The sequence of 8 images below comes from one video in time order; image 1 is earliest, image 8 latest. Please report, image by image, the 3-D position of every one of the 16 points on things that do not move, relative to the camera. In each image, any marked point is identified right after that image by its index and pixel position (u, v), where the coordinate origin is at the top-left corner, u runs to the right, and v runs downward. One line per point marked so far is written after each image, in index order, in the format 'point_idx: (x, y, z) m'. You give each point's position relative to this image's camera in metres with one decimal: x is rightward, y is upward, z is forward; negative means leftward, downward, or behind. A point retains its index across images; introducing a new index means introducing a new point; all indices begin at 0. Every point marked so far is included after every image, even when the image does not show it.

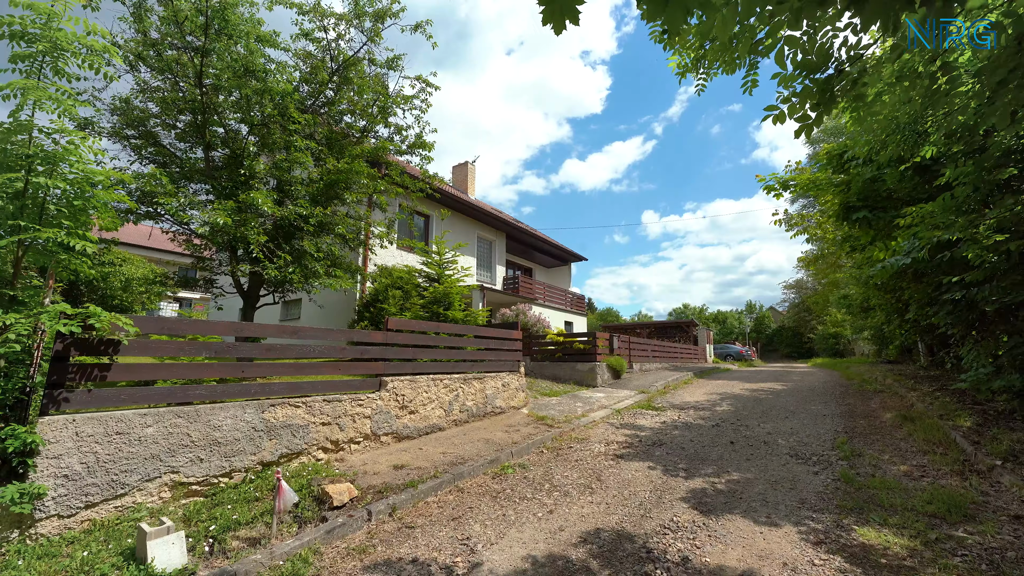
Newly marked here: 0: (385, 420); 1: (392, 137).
0: (-1.7, -1.8, +5.7) m
1: (-2.7, +3.4, +9.5) m
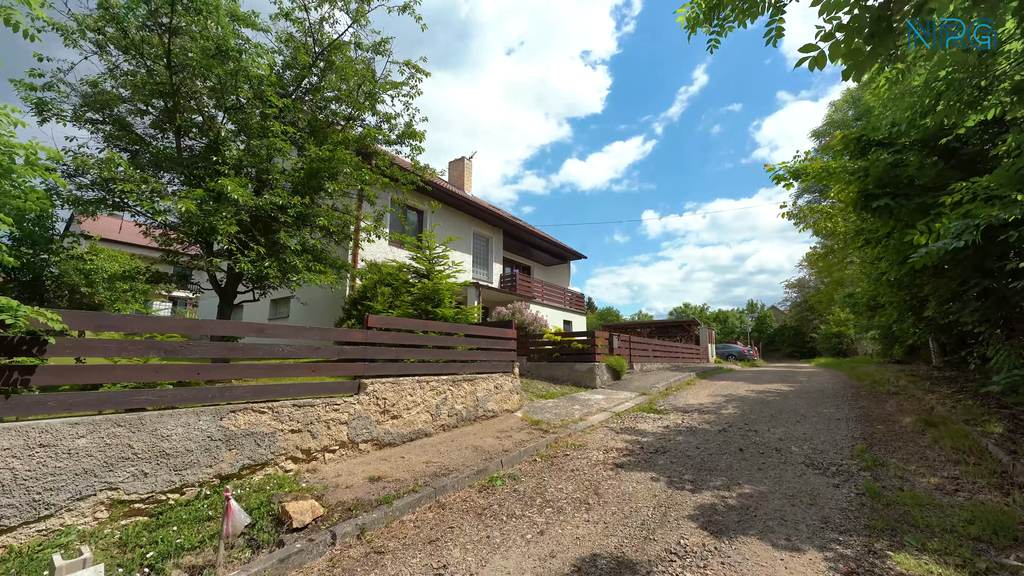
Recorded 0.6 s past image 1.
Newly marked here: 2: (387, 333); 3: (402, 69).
0: (-1.8, -1.7, +5.3) m
1: (-2.9, +3.5, +9.1) m
2: (-1.7, -0.6, +5.9) m
3: (-2.4, +4.7, +9.0) m
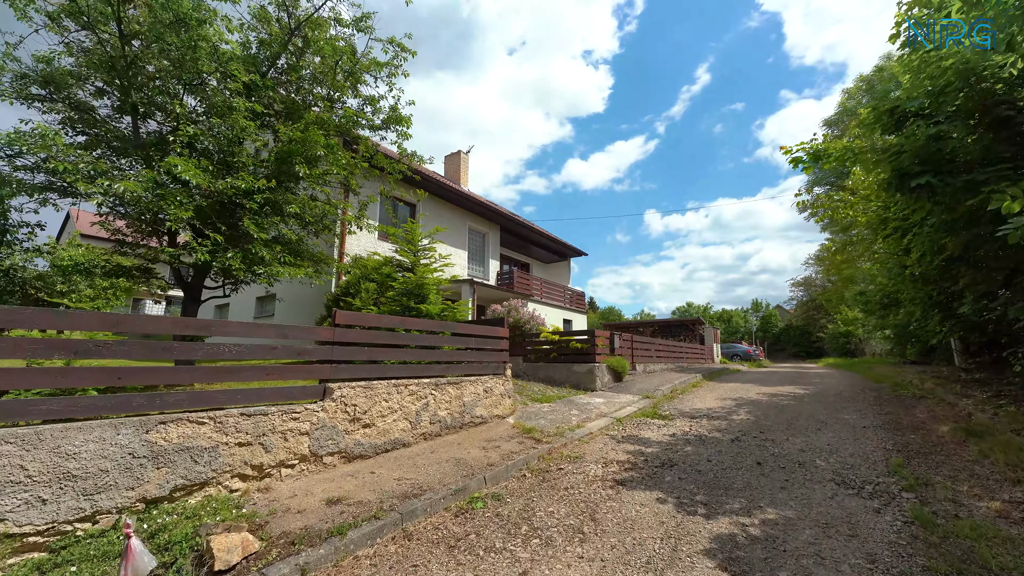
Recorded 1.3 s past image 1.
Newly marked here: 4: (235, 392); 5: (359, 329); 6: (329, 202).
0: (-2.0, -1.6, +4.6) m
1: (-3.0, +3.6, +8.4) m
2: (-1.9, -0.6, +5.3) m
3: (-2.5, +4.8, +8.4) m
4: (-2.6, -1.0, +4.0) m
5: (-1.9, -0.5, +5.2) m
6: (-3.5, +1.6, +8.1) m
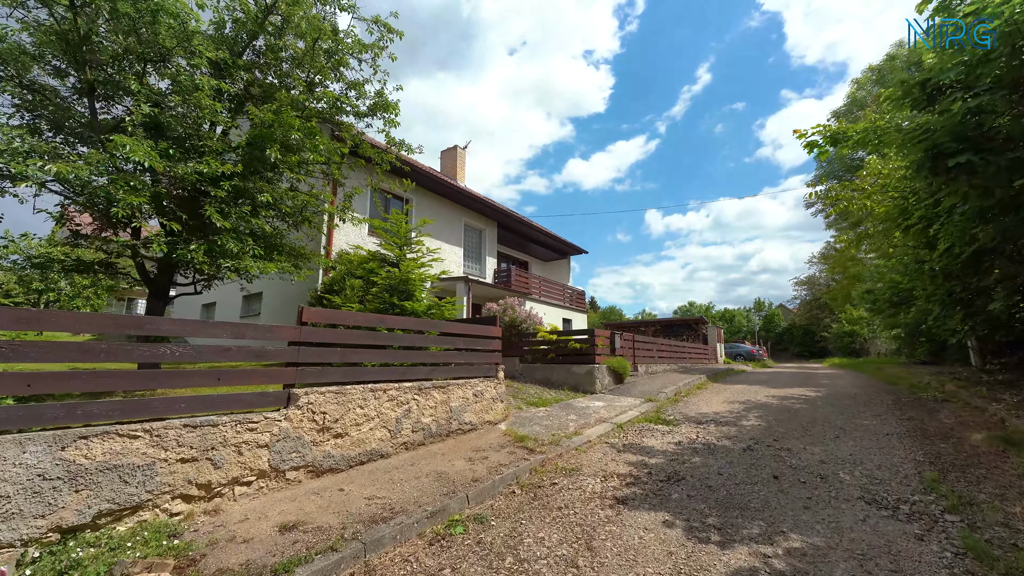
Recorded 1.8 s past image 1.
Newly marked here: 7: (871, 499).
0: (-2.1, -1.6, +4.1) m
1: (-3.1, +3.6, +7.9) m
2: (-2.0, -0.5, +4.8) m
3: (-2.6, +4.9, +7.9) m
4: (-2.8, -0.9, +3.5) m
5: (-2.0, -0.4, +4.7) m
6: (-3.6, +1.7, +7.5) m
7: (+3.3, -1.9, +3.9) m
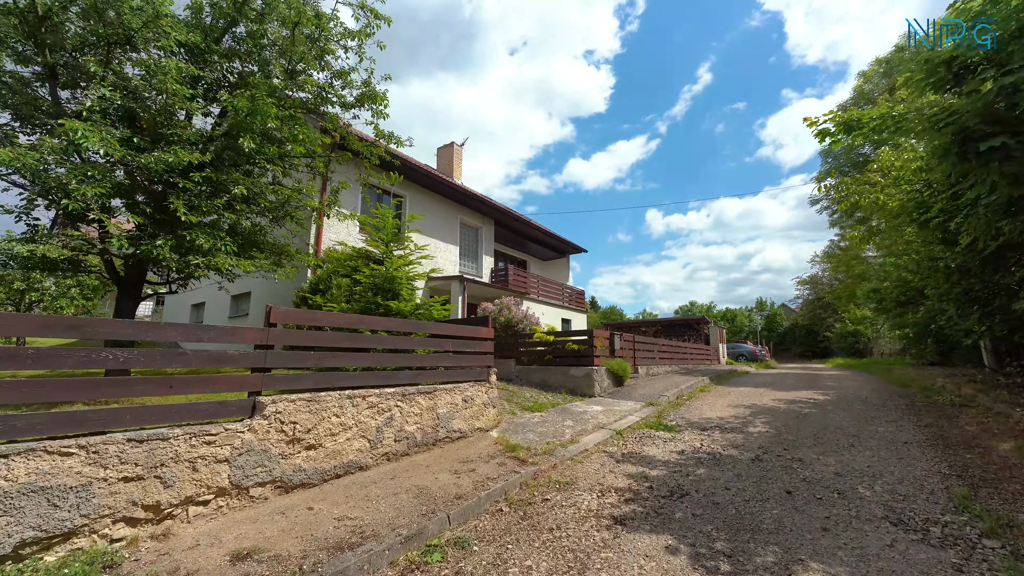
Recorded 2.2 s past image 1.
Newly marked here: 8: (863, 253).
0: (-2.2, -1.6, +3.7) m
1: (-3.2, +3.7, +7.5) m
2: (-2.1, -0.5, +4.4) m
3: (-2.8, +4.9, +7.5) m
4: (-2.9, -0.9, +3.1) m
5: (-2.1, -0.4, +4.3) m
6: (-3.7, +1.7, +7.2) m
7: (+3.2, -1.9, +3.5) m
8: (+15.3, +1.5, +18.5) m
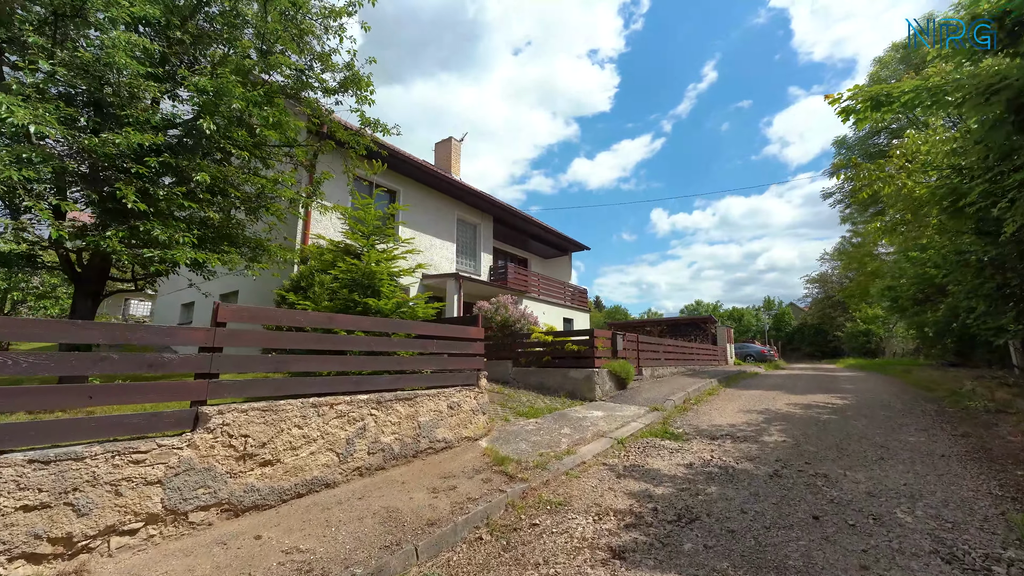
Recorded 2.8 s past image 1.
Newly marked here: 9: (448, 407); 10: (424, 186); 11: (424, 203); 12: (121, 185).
0: (-2.4, -1.5, +3.2) m
1: (-3.4, +3.7, +7.1) m
2: (-2.3, -0.4, +3.9) m
3: (-2.9, +4.9, +7.0) m
4: (-3.0, -0.9, +2.6) m
5: (-2.3, -0.4, +3.8) m
6: (-3.8, +1.7, +6.7) m
7: (+3.0, -1.8, +2.9) m
8: (+15.3, +1.6, +17.8) m
9: (-0.8, -1.5, +5.4) m
10: (-2.7, +3.1, +12.8) m
11: (-2.7, +2.6, +12.8) m
12: (-4.6, +1.2, +5.1) m
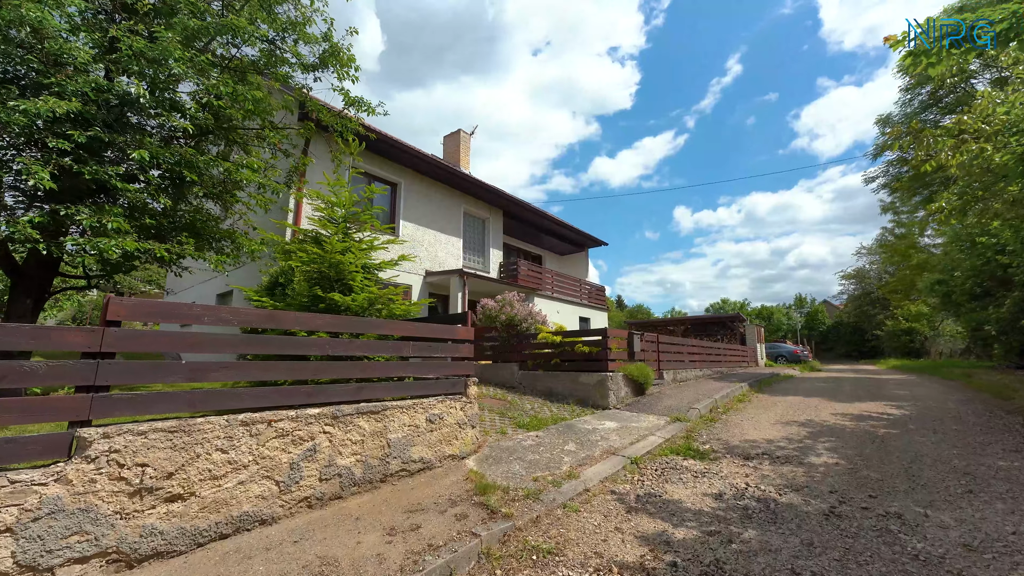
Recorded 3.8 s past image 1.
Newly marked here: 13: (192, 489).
0: (-2.6, -1.4, +2.5) m
1: (-3.4, +3.8, +6.4) m
2: (-2.5, -0.3, +3.2) m
3: (-3.0, +5.0, +6.3) m
4: (-3.3, -0.8, +1.9) m
5: (-2.5, -0.3, +3.1) m
6: (-3.9, +1.8, +6.0) m
7: (+2.8, -1.7, +1.9) m
8: (+15.7, +1.9, +16.2) m
9: (-0.9, -1.4, +4.5) m
10: (-2.5, +3.2, +12.1) m
11: (-2.5, +2.6, +12.1) m
12: (-4.7, +1.3, +4.5) m
13: (-2.2, -1.4, +2.9) m
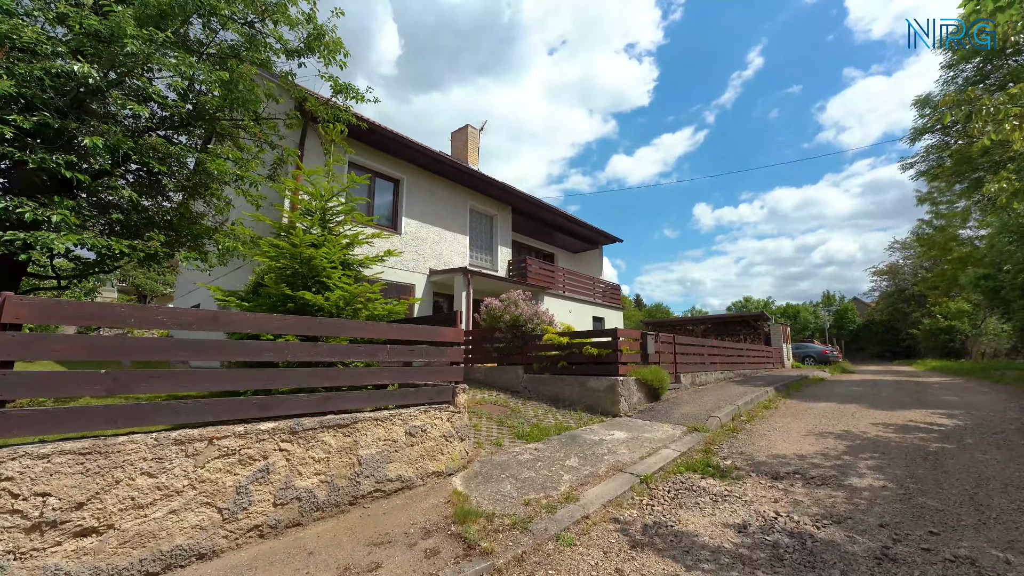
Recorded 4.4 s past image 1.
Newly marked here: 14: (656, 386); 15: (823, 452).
0: (-2.8, -1.4, +2.1) m
1: (-3.5, +3.8, +6.0) m
2: (-2.6, -0.3, +2.7) m
3: (-3.0, +5.0, +5.9) m
4: (-3.5, -0.8, +1.5) m
5: (-2.6, -0.3, +2.6) m
6: (-4.0, +1.8, +5.7) m
7: (+2.6, -1.7, +1.3) m
8: (+16.1, +2.0, +15.0) m
9: (-1.0, -1.4, +4.1) m
10: (-2.3, +3.2, +11.7) m
11: (-2.3, +2.7, +11.7) m
12: (-4.8, +1.3, +4.2) m
13: (-2.4, -1.4, +2.5) m
14: (+2.6, -1.7, +7.5) m
15: (+3.7, -1.9, +5.0) m
